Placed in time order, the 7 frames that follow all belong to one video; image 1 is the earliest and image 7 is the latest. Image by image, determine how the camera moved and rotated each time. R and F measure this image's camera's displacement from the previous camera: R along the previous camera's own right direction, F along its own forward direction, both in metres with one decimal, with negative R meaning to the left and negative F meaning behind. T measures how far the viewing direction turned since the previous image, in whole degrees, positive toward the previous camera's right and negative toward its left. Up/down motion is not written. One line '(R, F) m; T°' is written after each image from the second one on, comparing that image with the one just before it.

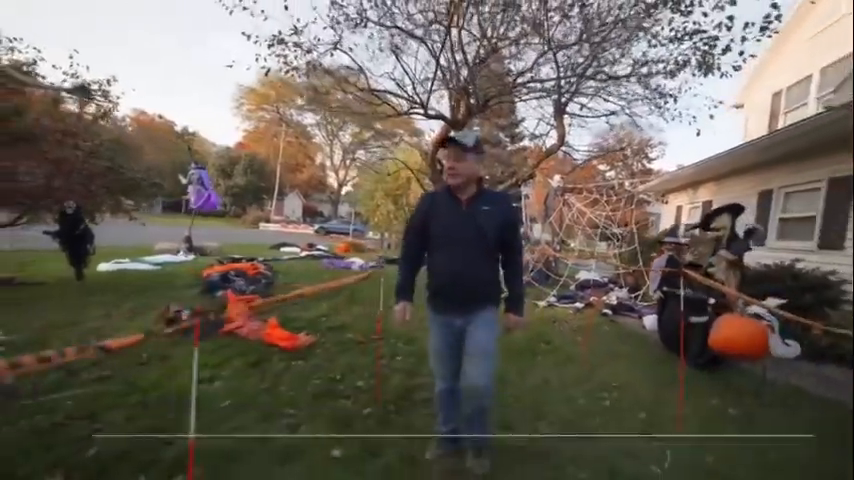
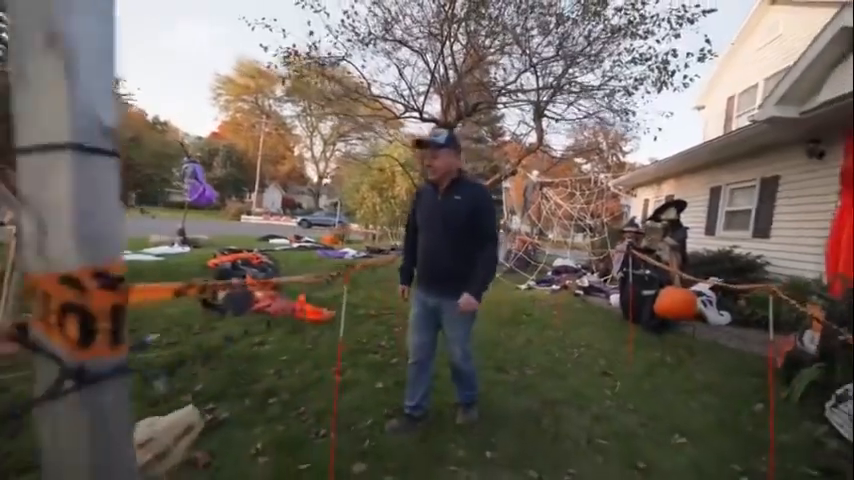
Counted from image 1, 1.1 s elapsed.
(-0.3, -0.8) m; +3°
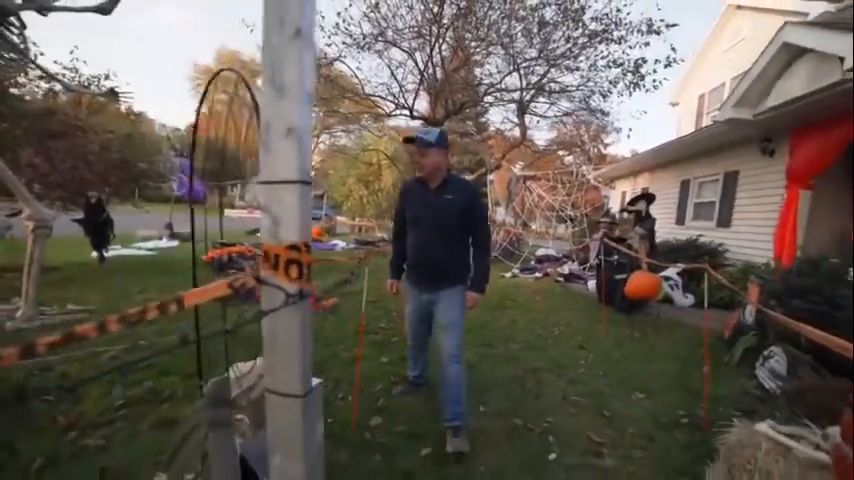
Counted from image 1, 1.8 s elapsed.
(-0.1, -0.4) m; +2°
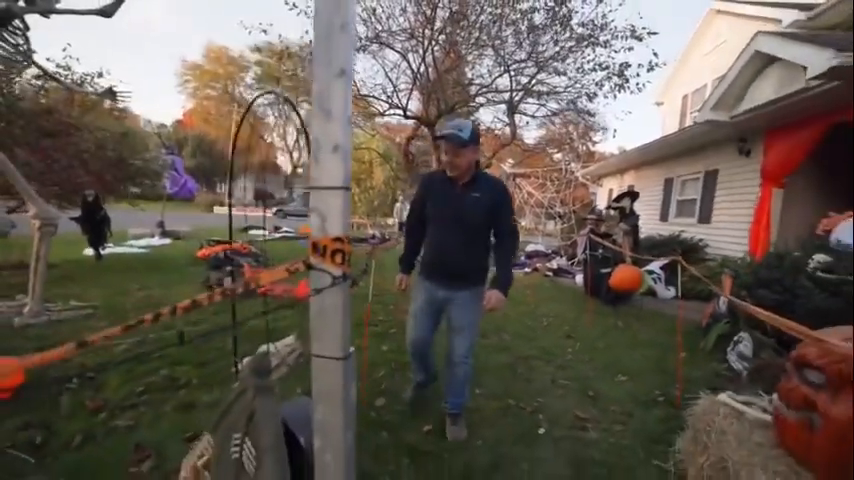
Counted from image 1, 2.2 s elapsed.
(-0.1, -0.2) m; +1°
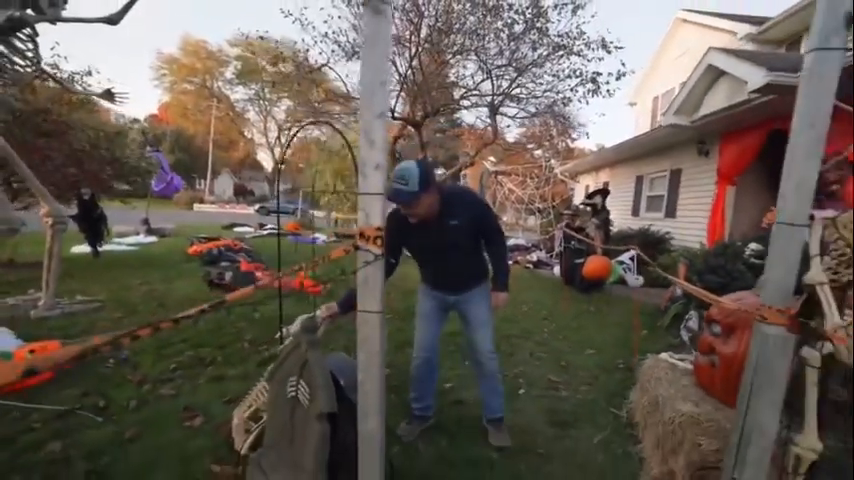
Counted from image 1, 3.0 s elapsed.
(-0.1, -0.4) m; +3°
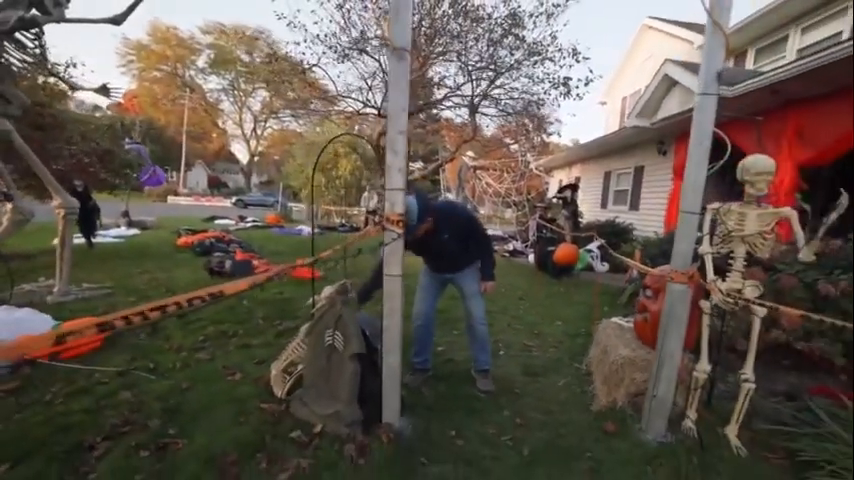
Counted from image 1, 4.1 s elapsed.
(-0.2, -0.5) m; +3°
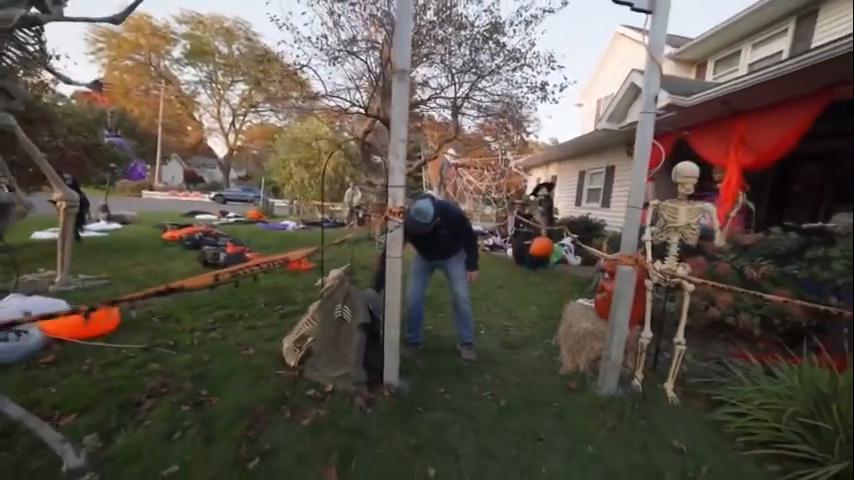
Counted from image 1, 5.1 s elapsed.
(-0.1, -0.4) m; +3°
